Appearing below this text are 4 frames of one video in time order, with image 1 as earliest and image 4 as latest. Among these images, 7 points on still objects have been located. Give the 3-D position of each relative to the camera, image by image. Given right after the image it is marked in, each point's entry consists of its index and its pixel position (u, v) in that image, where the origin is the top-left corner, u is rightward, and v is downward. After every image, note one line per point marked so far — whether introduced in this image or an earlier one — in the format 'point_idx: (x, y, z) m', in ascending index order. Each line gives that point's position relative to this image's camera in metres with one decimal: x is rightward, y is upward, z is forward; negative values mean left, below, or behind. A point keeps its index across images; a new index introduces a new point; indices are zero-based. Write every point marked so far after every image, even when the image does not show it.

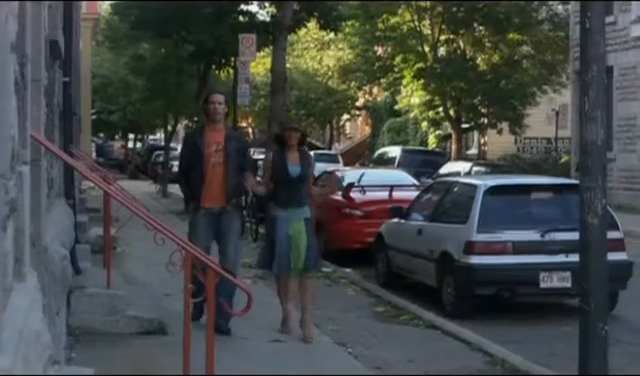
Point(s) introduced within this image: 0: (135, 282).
0: (-1.9, -0.9, +12.0) m
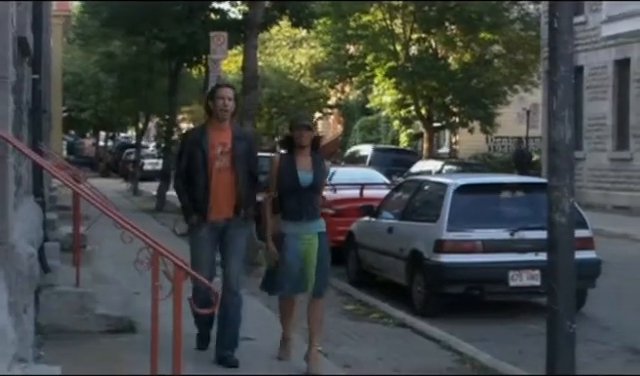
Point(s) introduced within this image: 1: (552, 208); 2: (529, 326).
0: (-2.1, -0.9, +12.0) m
1: (+1.3, -0.1, +6.9) m
2: (+1.9, -1.3, +11.1) m
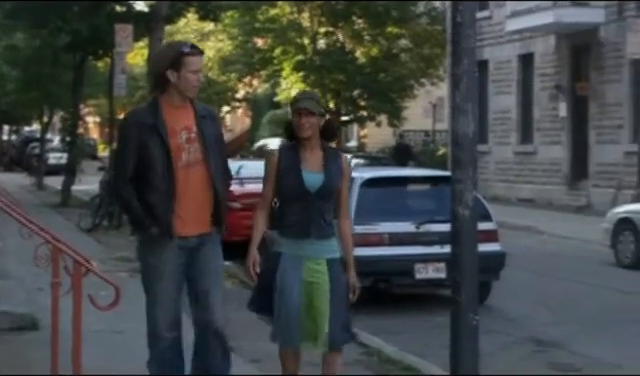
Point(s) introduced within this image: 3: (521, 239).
0: (-3.1, -0.9, +11.7) m
1: (+0.8, -0.1, +6.9) m
2: (+1.1, -1.2, +11.2) m
3: (+3.2, -0.8, +19.1) m
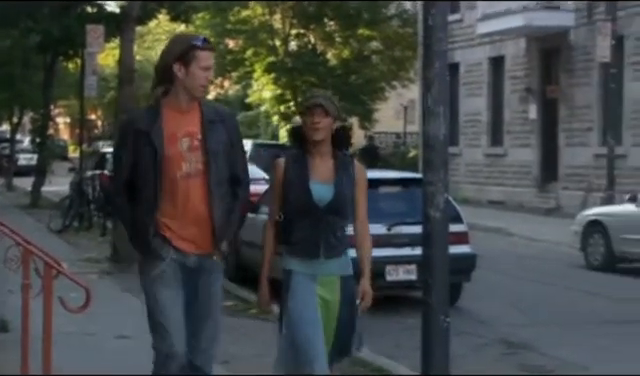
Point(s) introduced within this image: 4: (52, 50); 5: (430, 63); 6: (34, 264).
0: (-3.3, -0.9, +11.7) m
1: (+0.6, -0.1, +7.0) m
2: (+0.8, -1.2, +11.2) m
3: (+2.7, -0.9, +19.2) m
4: (-4.0, +2.1, +18.1) m
5: (+0.6, +0.7, +6.9) m
6: (-2.0, -0.5, +8.6) m
